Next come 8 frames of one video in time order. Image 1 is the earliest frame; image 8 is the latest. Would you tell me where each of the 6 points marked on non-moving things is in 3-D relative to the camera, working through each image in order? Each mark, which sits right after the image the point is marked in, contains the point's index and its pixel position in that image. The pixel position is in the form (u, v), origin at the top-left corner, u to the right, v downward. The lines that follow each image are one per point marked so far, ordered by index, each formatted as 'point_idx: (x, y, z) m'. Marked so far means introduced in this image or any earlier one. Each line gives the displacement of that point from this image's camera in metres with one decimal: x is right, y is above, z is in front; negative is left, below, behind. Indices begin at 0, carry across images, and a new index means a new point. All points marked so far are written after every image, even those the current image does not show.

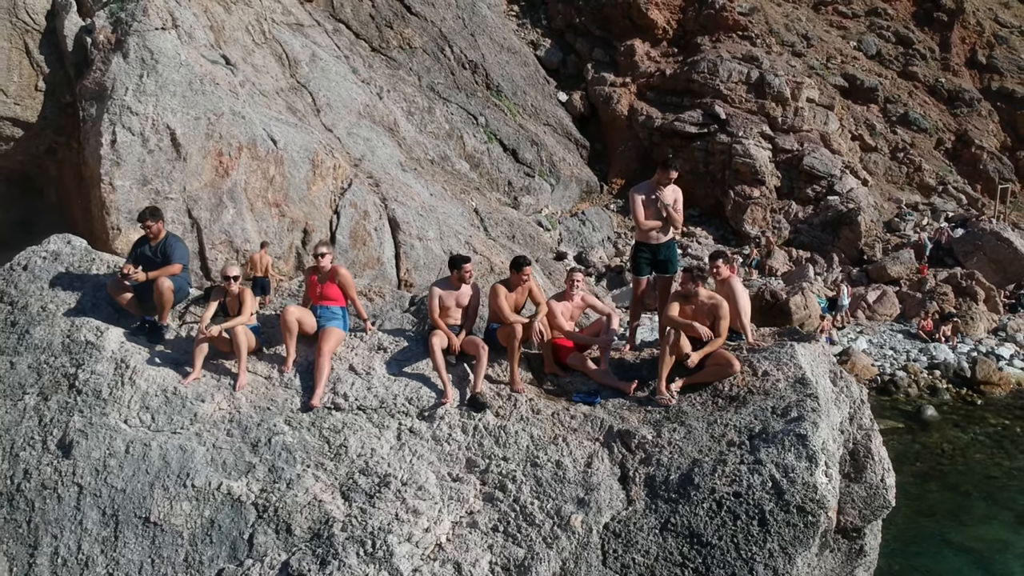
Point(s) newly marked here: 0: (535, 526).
0: (0.0, -0.8, +3.6) m
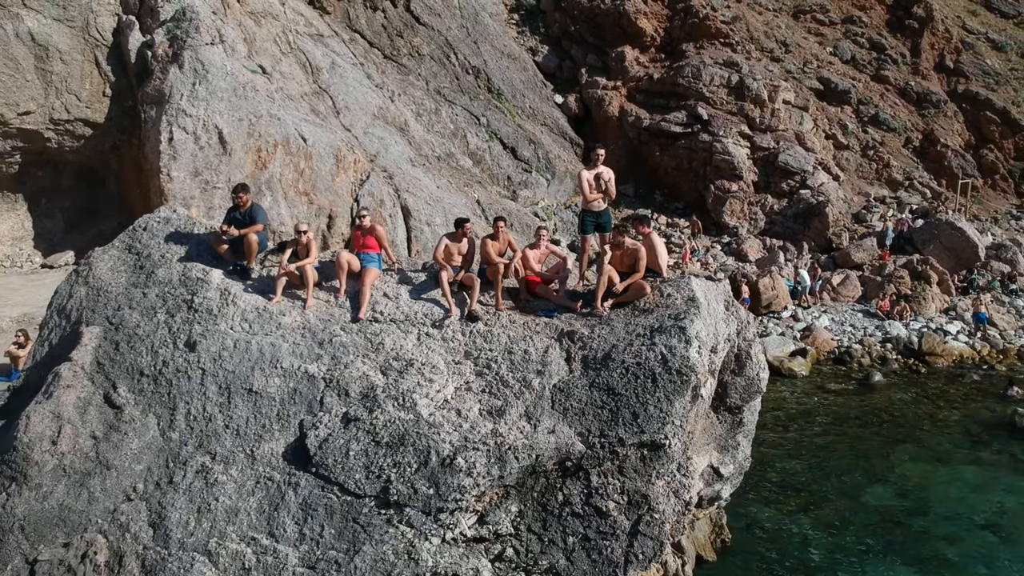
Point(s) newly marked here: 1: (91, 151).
0: (0.0, -0.5, +5.1) m
1: (-4.5, +1.5, +10.9) m
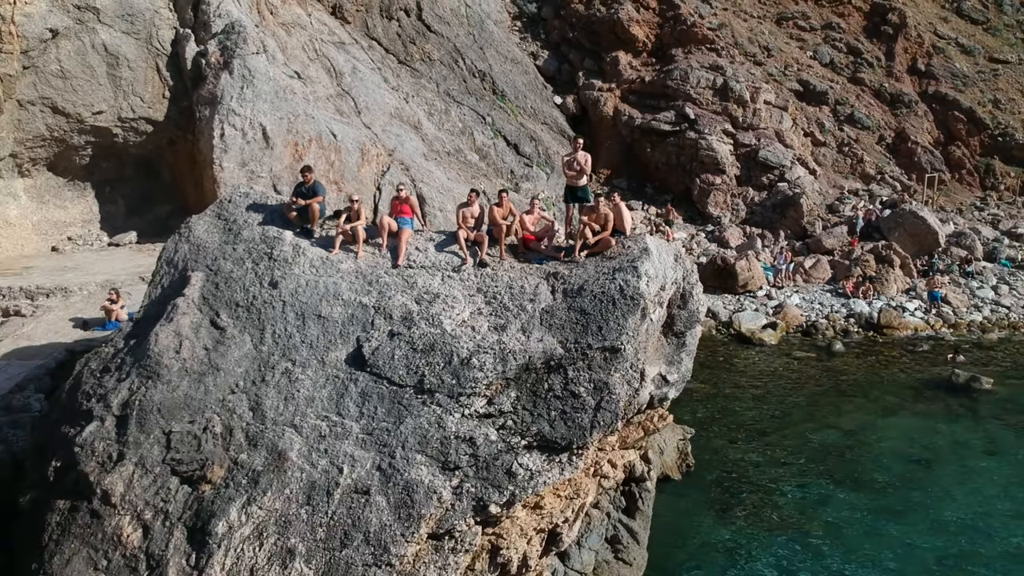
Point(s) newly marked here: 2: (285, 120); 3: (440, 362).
0: (0.0, -0.2, +6.8) m
1: (-4.5, +1.8, +12.6) m
2: (-2.7, +2.0, +12.3) m
3: (-0.4, -0.5, +6.4) m
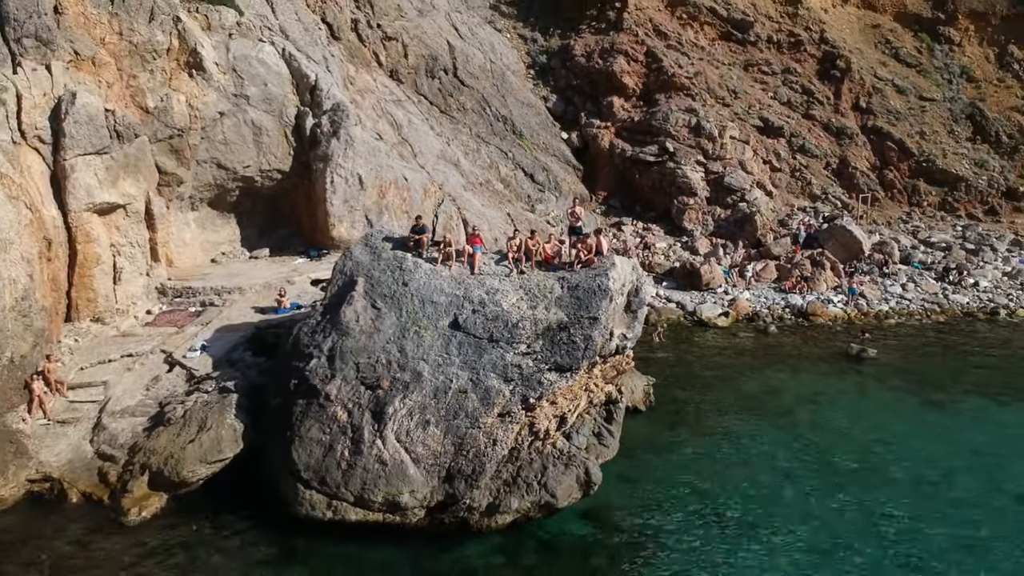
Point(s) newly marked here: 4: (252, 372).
0: (+0.3, -0.2, +11.9) m
1: (-4.1, +1.8, +17.7) m
2: (-2.3, +2.0, +17.4) m
3: (-0.1, -0.5, +11.5) m
4: (-3.3, -1.1, +13.0) m
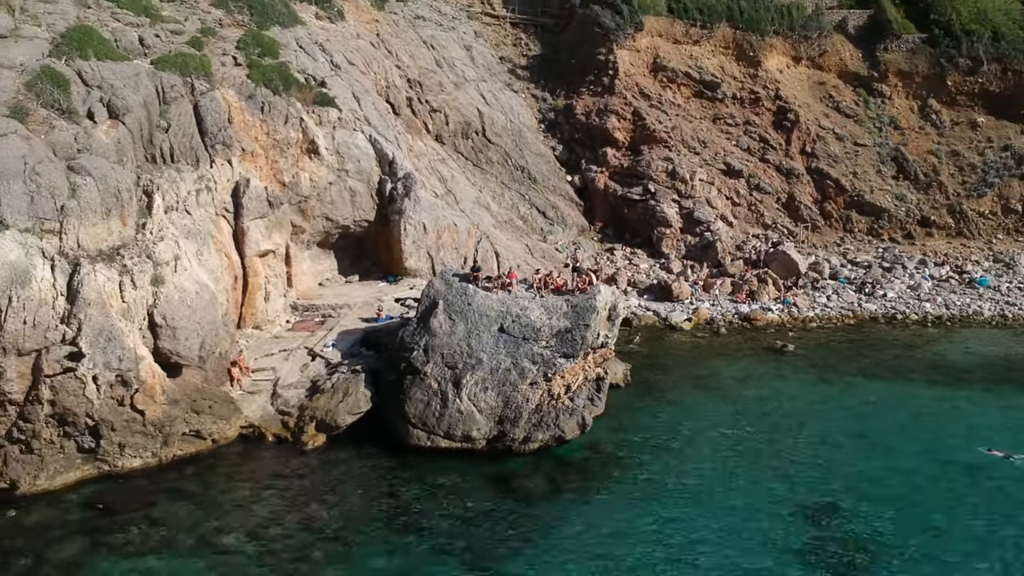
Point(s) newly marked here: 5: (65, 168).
0: (+0.7, -0.6, +18.9) m
1: (-3.6, +1.4, +24.7) m
2: (-1.9, +1.6, +24.5) m
3: (+0.3, -0.9, +18.5) m
4: (-2.8, -1.5, +20.0) m
5: (-7.4, +2.0, +17.0) m
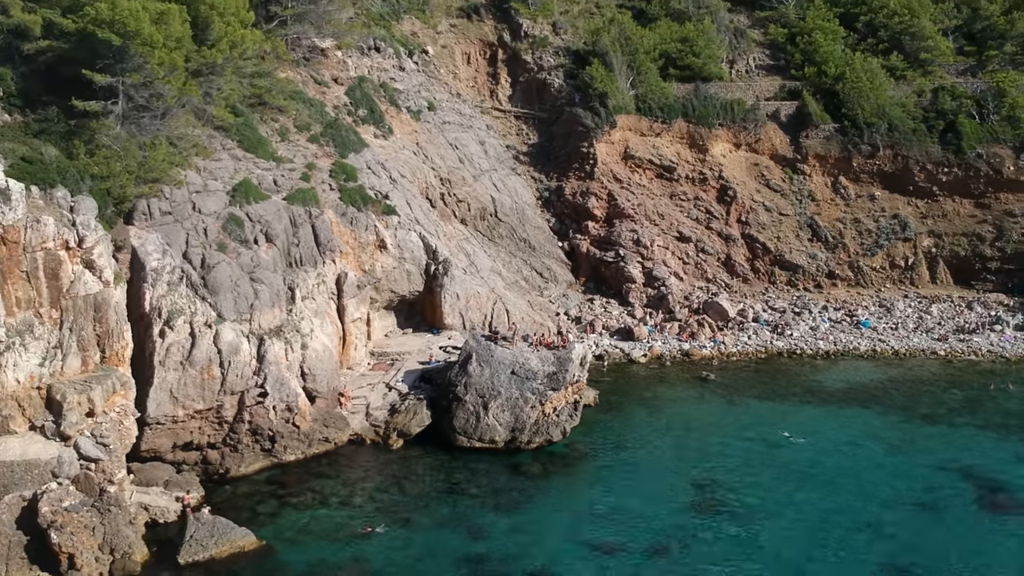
0: (+1.0, -2.3, +29.7) m
1: (-3.4, -0.4, +35.6) m
2: (-1.7, -0.1, +35.3) m
3: (+0.5, -2.6, +29.3) m
4: (-2.6, -3.2, +30.9) m
5: (-7.2, +0.2, +27.8) m
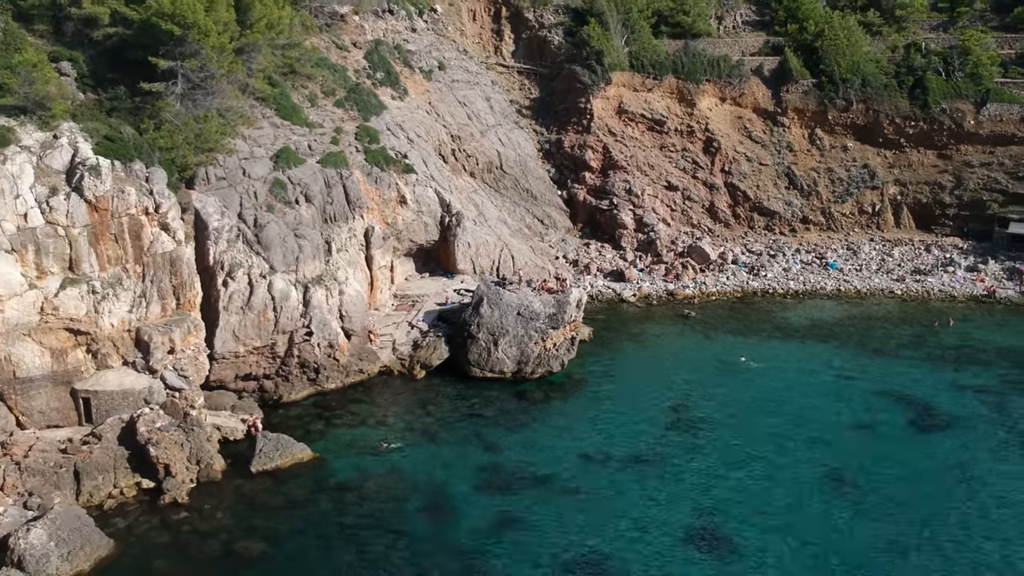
0: (+1.2, -0.6, +34.5) m
1: (-3.2, +1.7, +40.2) m
2: (-1.5, +1.9, +40.0) m
3: (+0.8, -1.0, +34.2) m
4: (-2.4, -1.5, +35.8) m
5: (-7.0, +1.7, +32.5) m
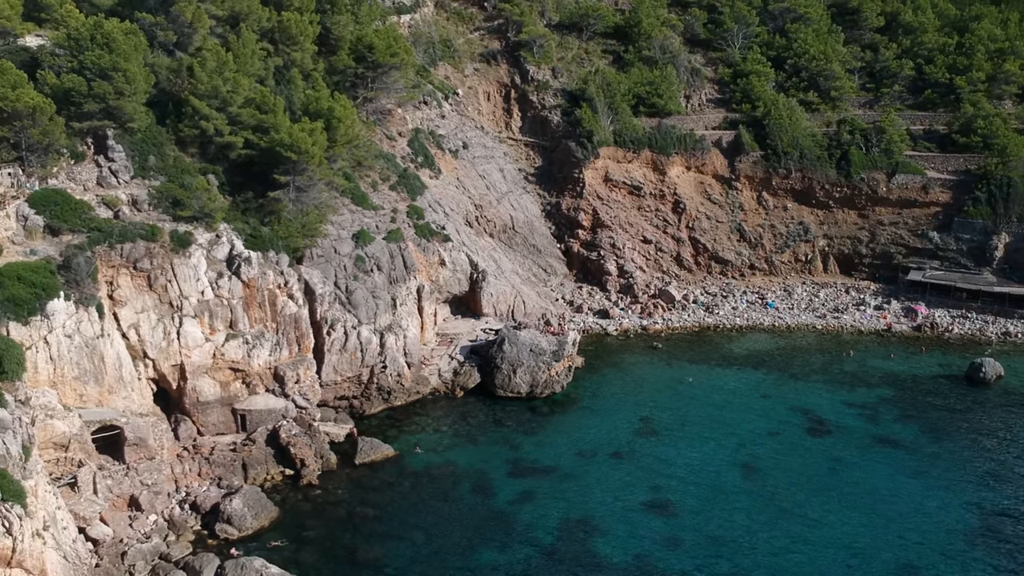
0: (+1.8, -2.7, +47.7) m
1: (-2.6, -0.4, +53.4) m
2: (-0.8, -0.1, +53.1) m
3: (+1.4, -3.0, +47.4) m
4: (-1.7, -3.6, +48.9) m
5: (-6.4, -0.4, +45.7) m
